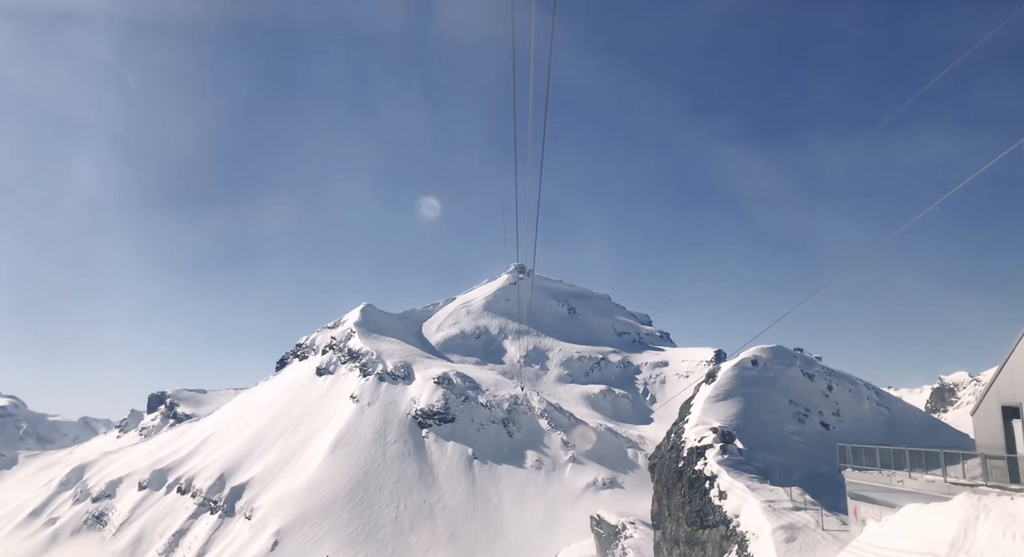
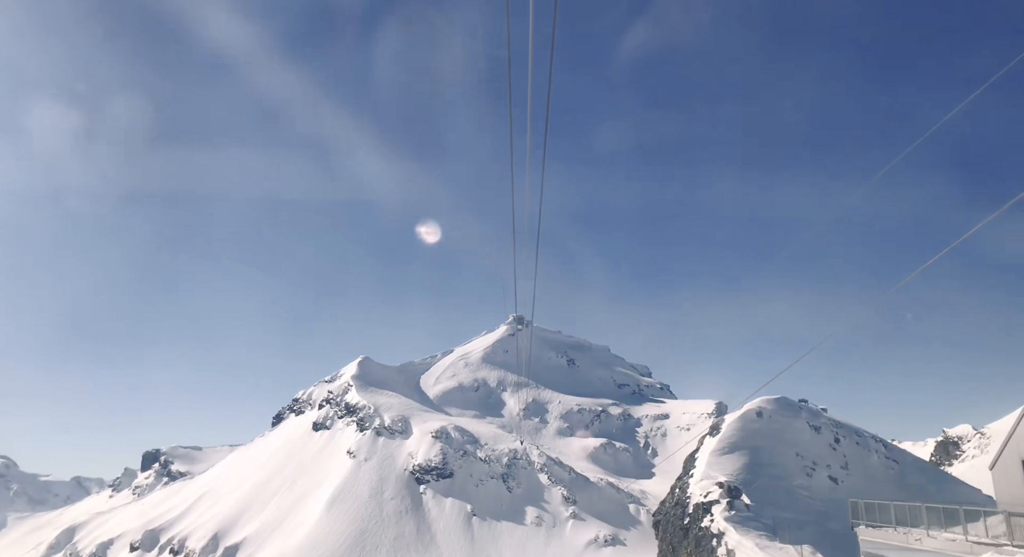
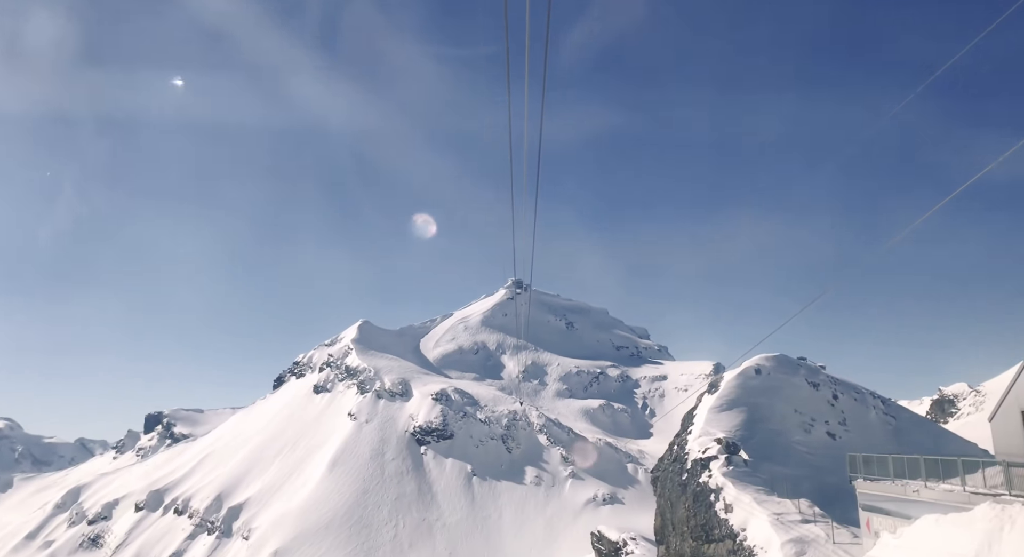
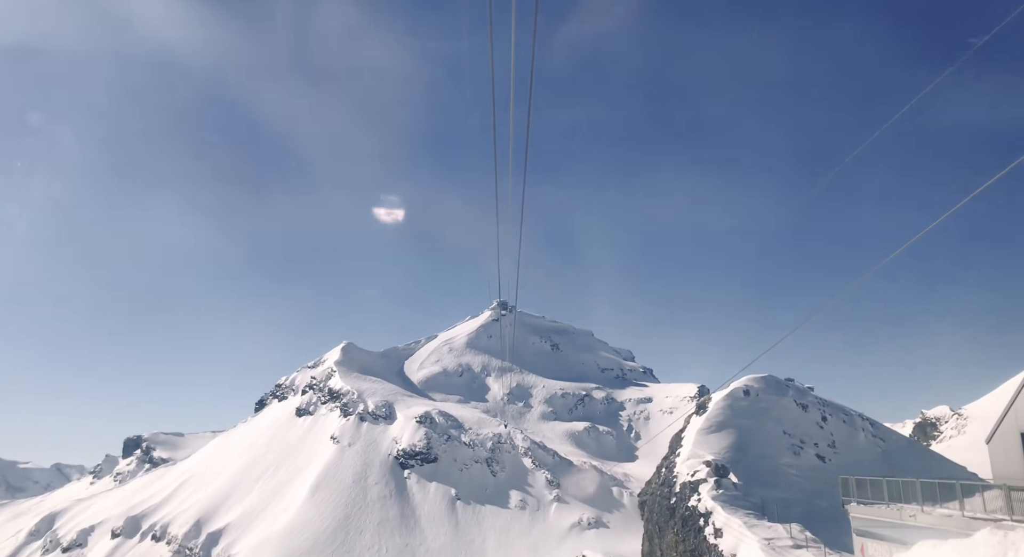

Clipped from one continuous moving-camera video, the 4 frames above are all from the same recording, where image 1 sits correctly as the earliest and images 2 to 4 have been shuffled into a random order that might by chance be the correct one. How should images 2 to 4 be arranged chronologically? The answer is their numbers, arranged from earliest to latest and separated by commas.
2, 3, 4
